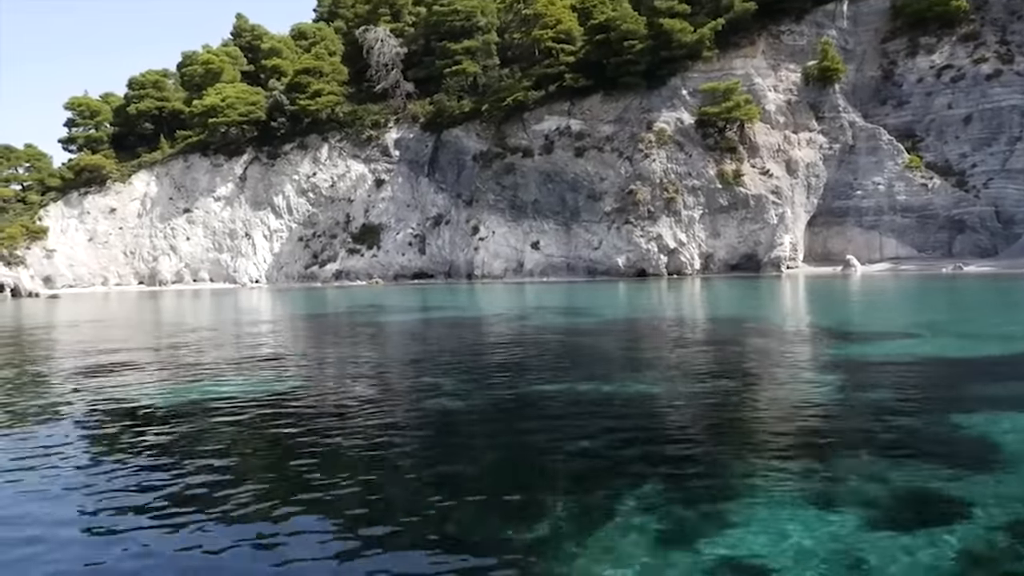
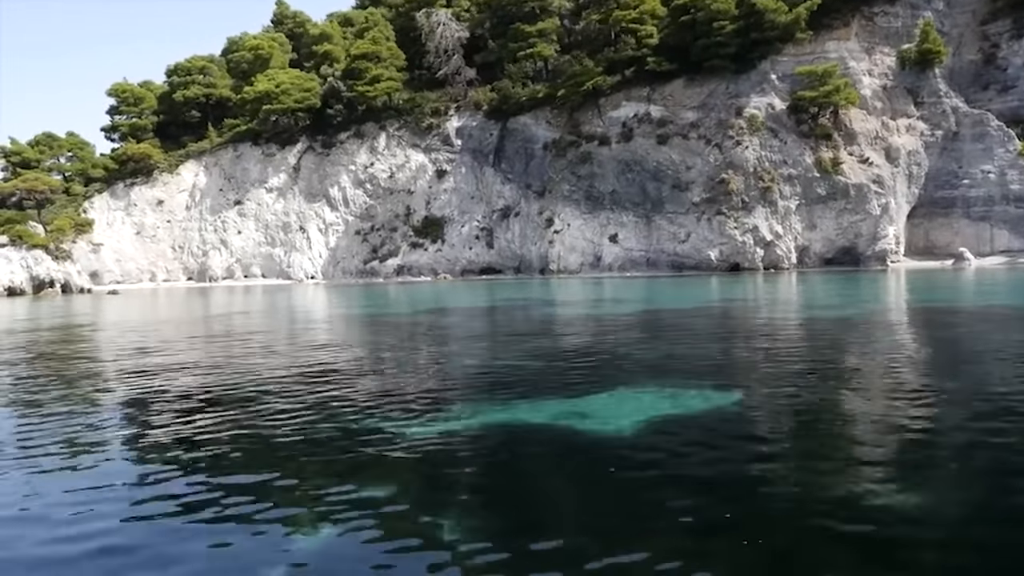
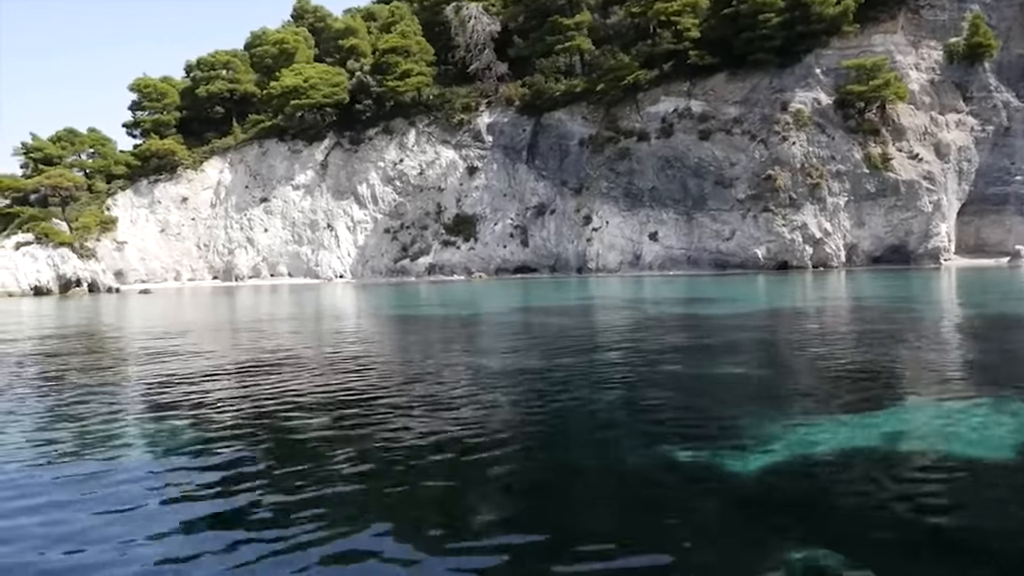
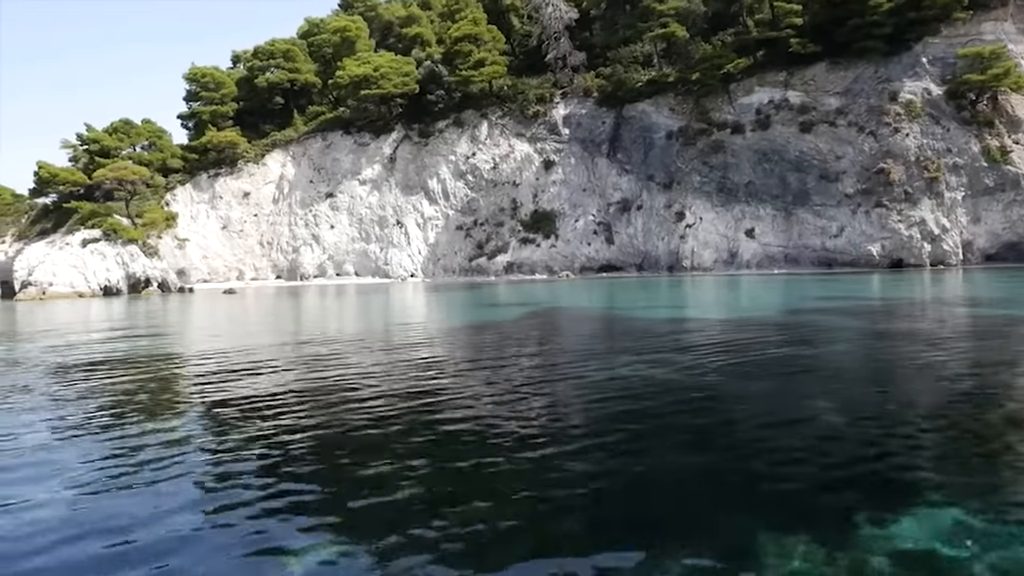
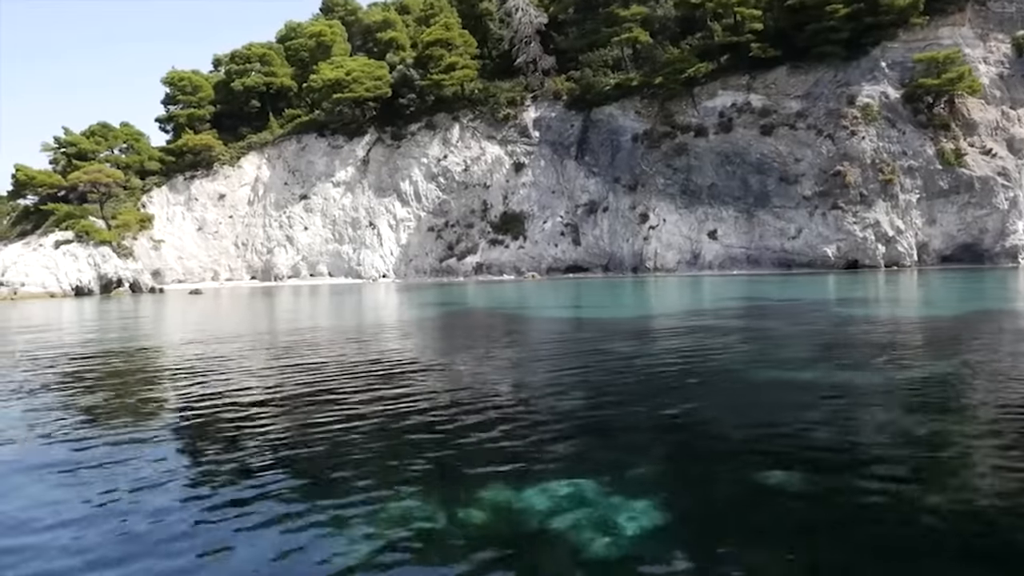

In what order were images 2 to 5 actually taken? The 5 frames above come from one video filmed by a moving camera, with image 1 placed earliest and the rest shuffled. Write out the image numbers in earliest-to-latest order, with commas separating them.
2, 3, 5, 4
